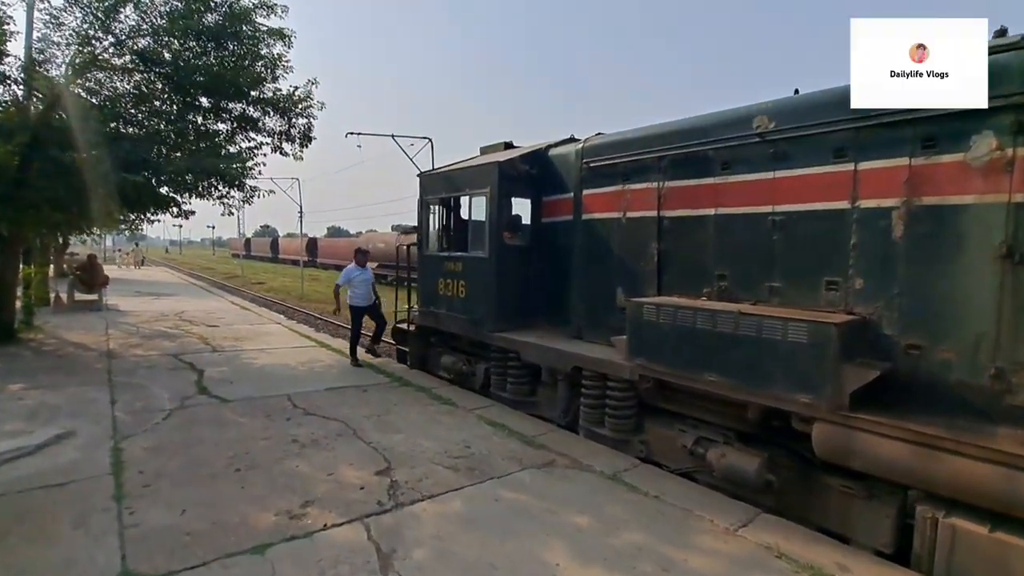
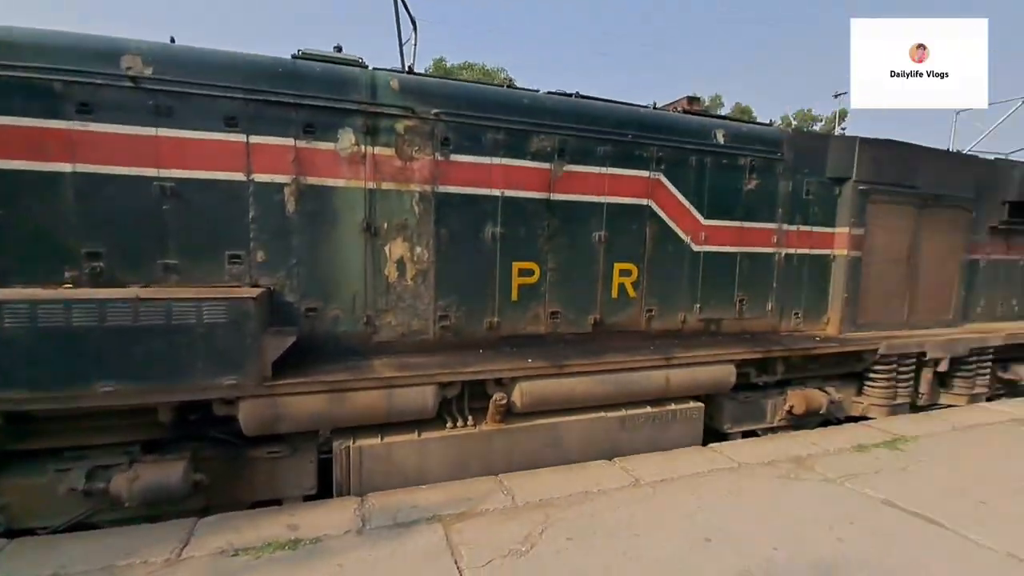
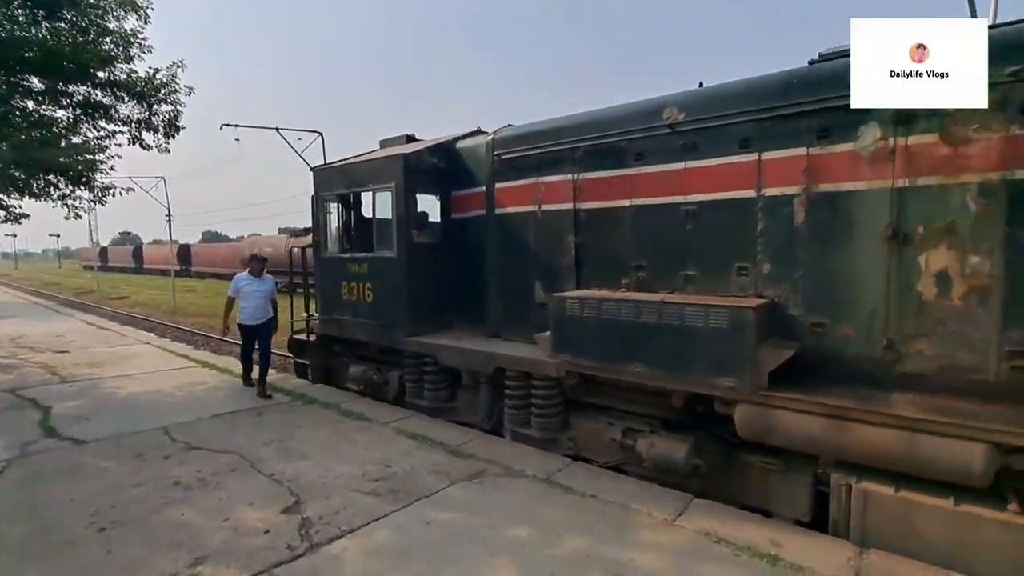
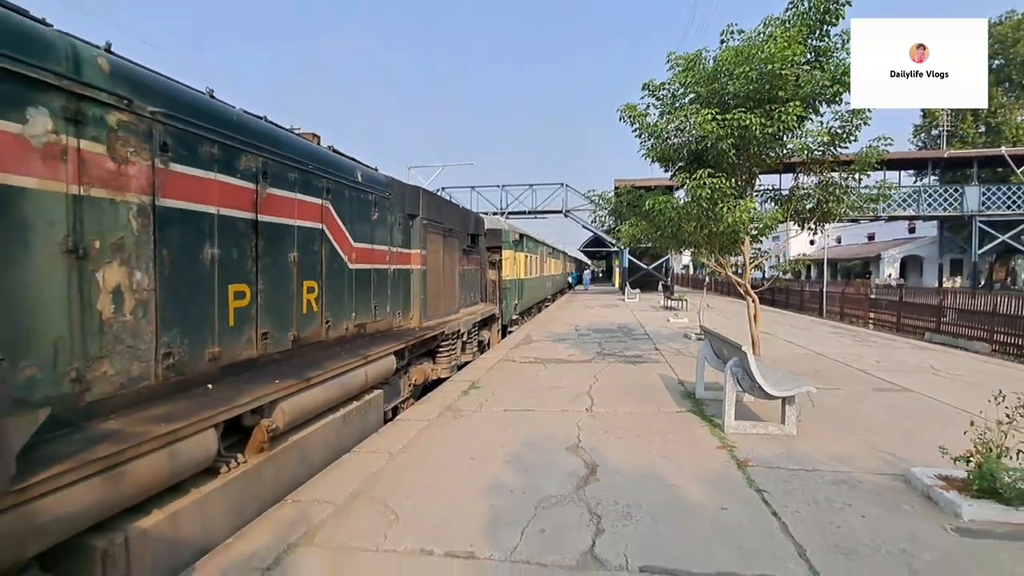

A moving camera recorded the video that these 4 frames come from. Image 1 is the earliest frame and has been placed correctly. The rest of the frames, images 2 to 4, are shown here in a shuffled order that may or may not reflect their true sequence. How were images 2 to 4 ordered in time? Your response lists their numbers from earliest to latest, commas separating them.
3, 2, 4
